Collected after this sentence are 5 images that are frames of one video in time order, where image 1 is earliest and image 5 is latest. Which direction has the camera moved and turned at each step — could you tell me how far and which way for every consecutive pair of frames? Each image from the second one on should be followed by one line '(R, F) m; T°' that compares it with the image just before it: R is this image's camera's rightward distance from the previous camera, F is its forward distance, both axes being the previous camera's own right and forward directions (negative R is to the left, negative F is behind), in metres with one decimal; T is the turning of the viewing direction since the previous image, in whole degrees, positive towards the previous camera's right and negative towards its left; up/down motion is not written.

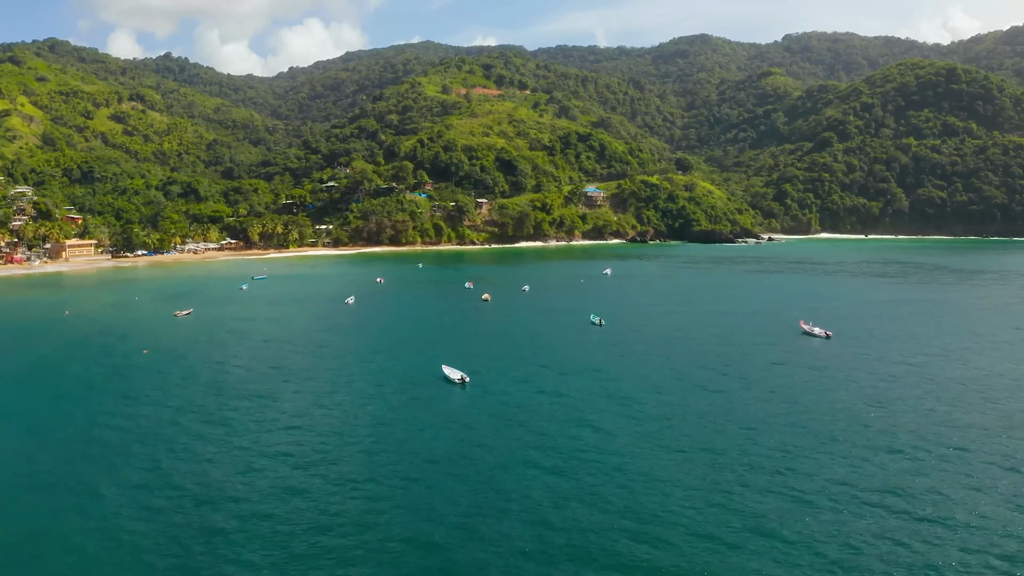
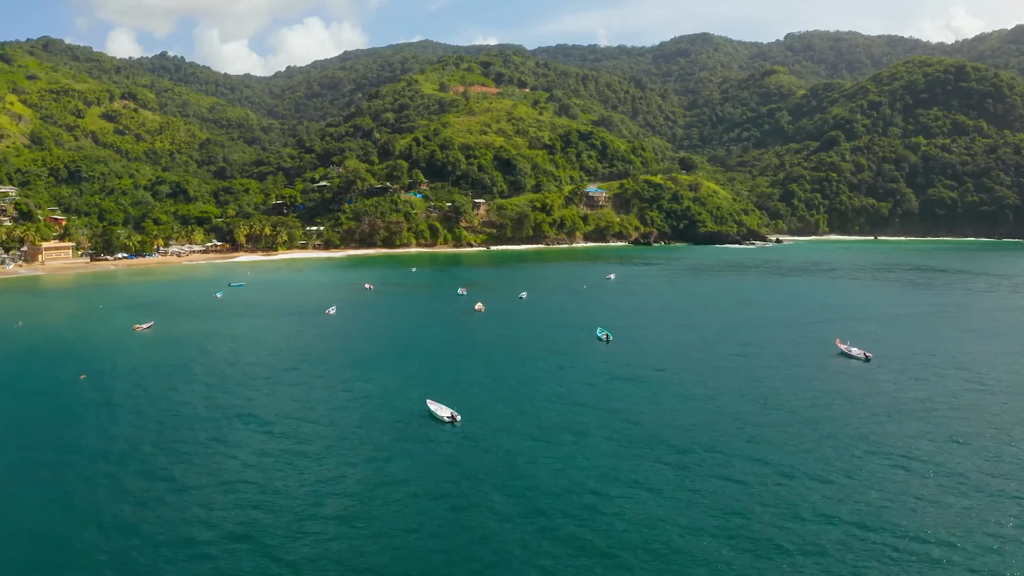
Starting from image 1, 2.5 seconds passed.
(+0.2, +5.0) m; 0°
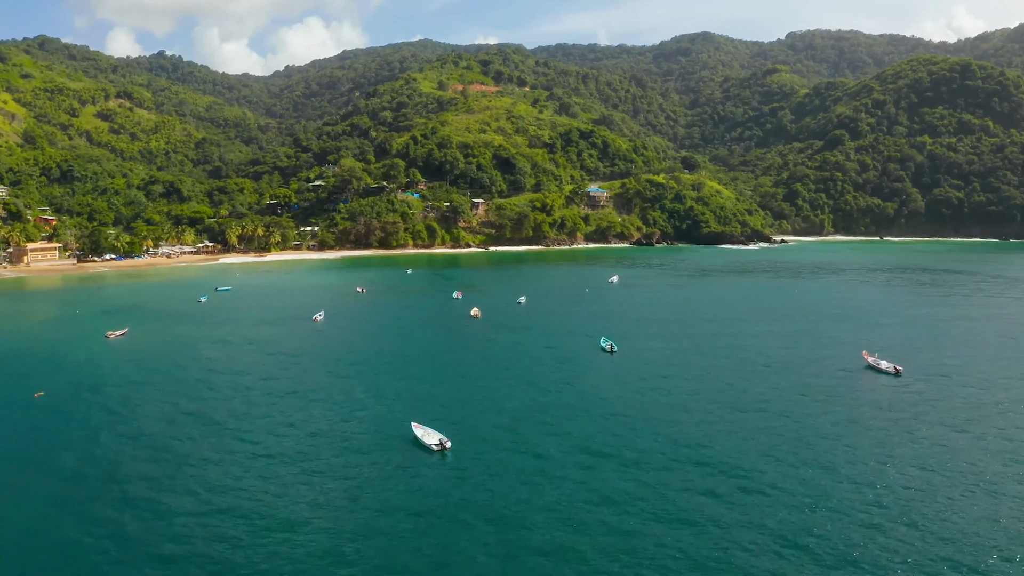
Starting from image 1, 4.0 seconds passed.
(+0.1, +2.9) m; 0°
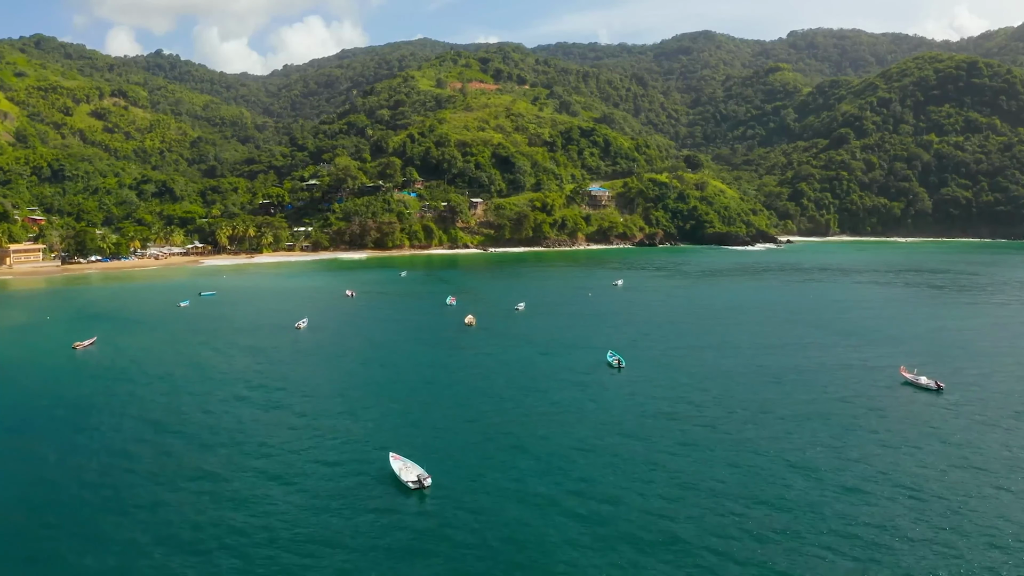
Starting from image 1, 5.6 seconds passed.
(+0.1, +3.2) m; 0°
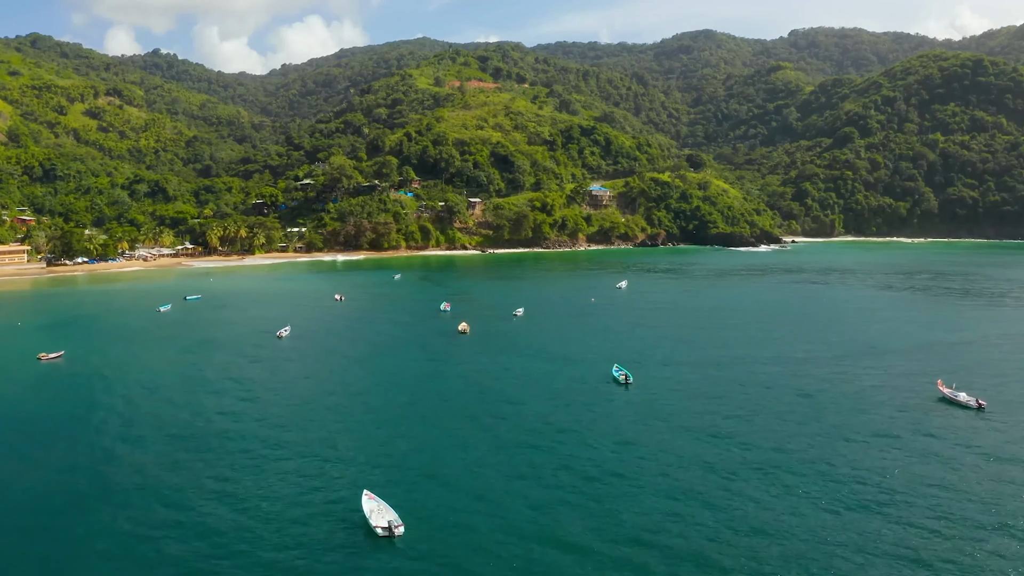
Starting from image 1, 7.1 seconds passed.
(+0.1, +2.8) m; 0°
